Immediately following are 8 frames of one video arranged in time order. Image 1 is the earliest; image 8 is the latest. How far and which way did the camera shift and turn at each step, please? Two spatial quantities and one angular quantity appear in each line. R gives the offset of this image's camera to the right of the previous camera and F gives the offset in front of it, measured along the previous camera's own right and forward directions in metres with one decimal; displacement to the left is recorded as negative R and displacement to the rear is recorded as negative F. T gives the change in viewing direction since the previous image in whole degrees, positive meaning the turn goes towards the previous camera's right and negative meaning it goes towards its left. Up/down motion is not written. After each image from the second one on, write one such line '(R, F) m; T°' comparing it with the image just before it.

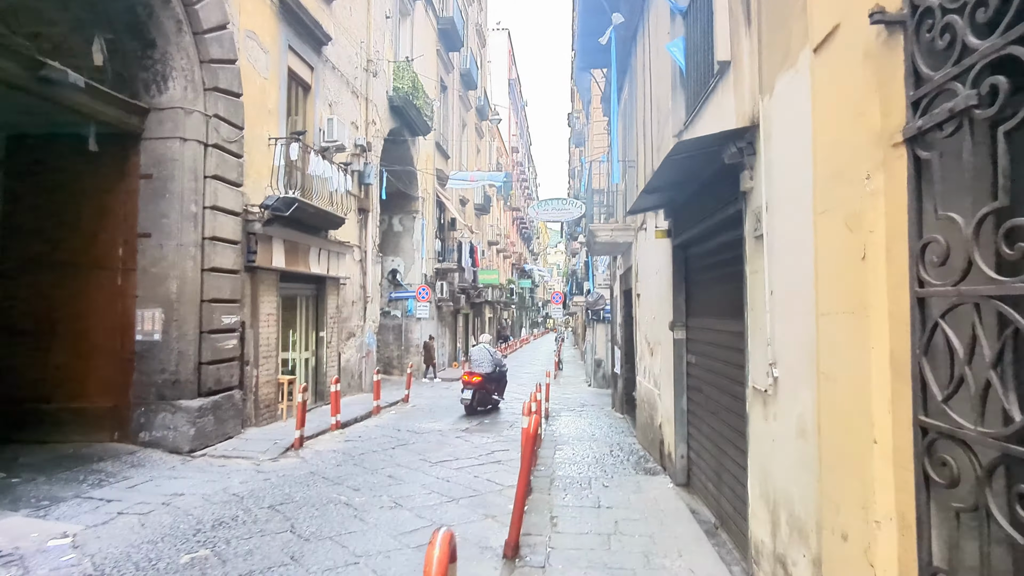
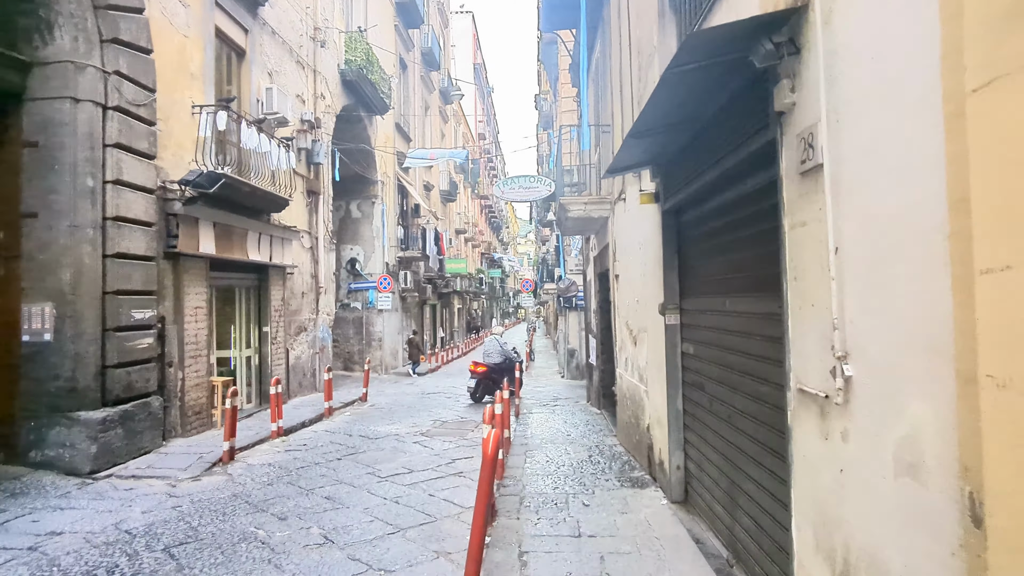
(+0.1, +1.1) m; +3°
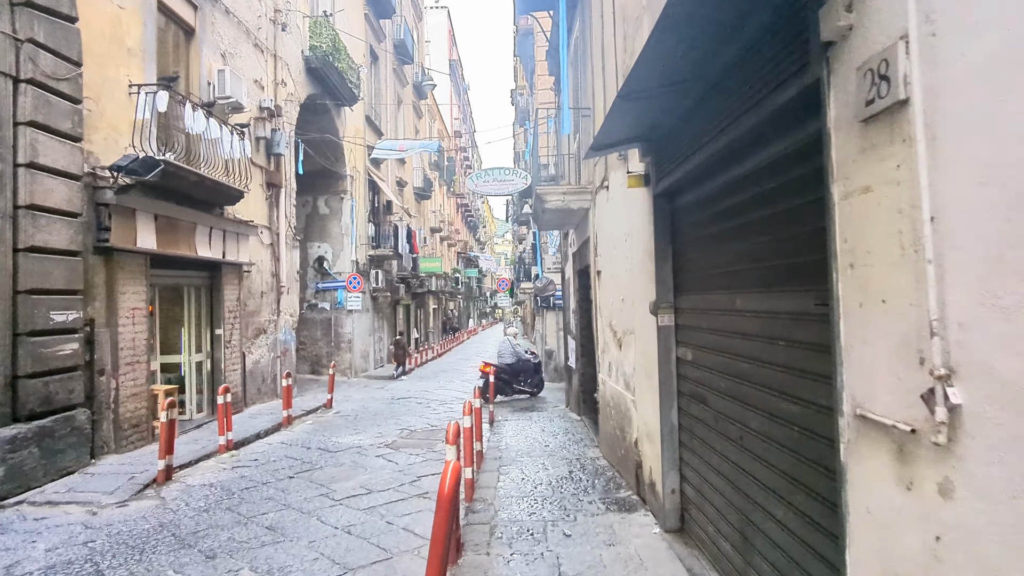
(+0.1, +0.7) m; +2°
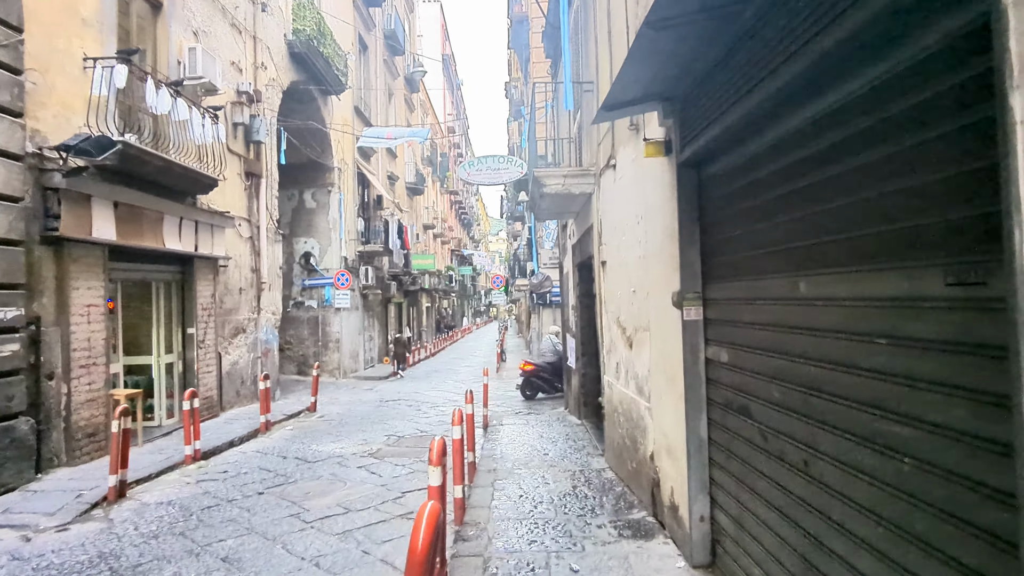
(0.0, +0.7) m; +1°
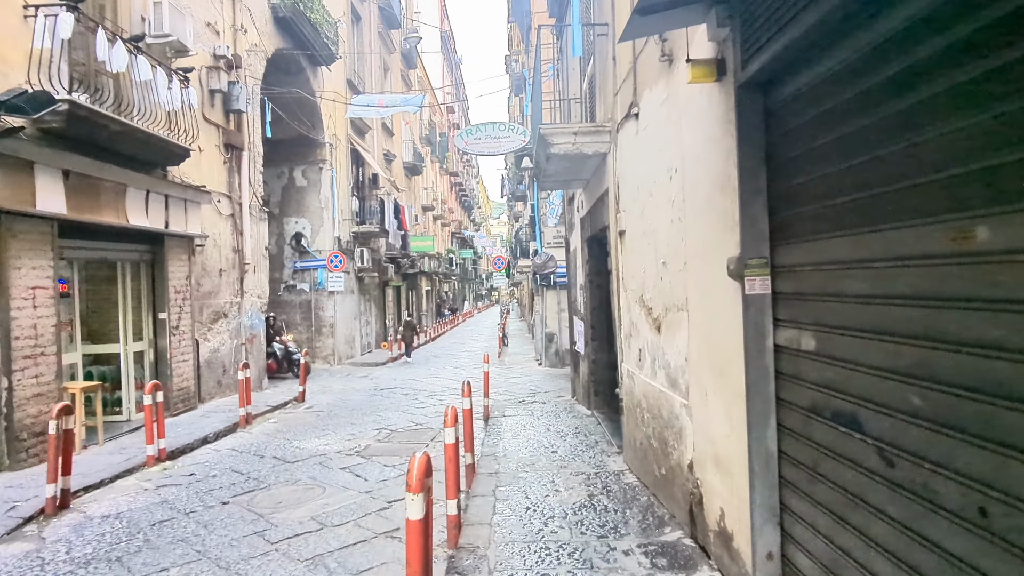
(0.0, +0.9) m; 0°
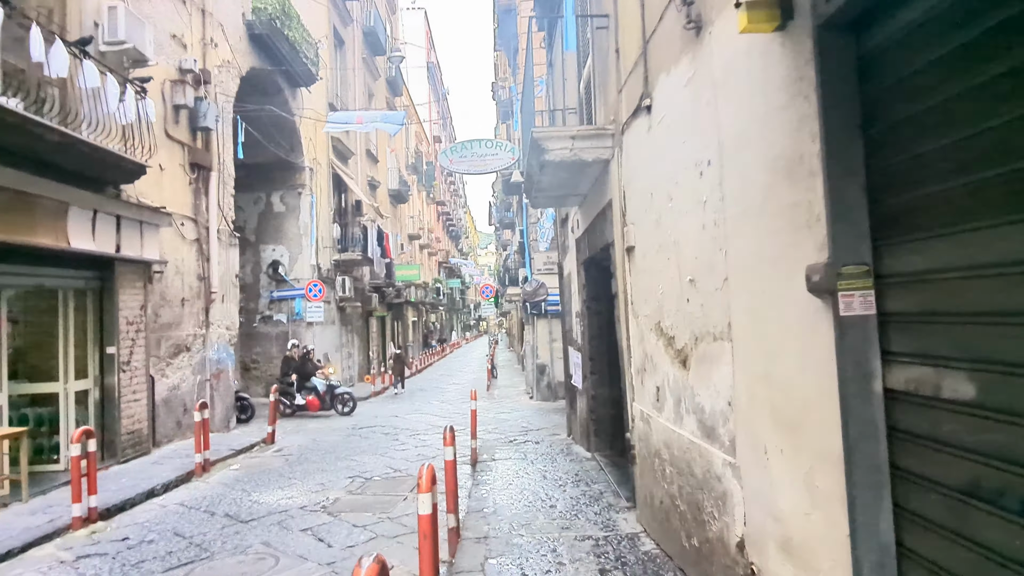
(0.0, +0.8) m; +1°
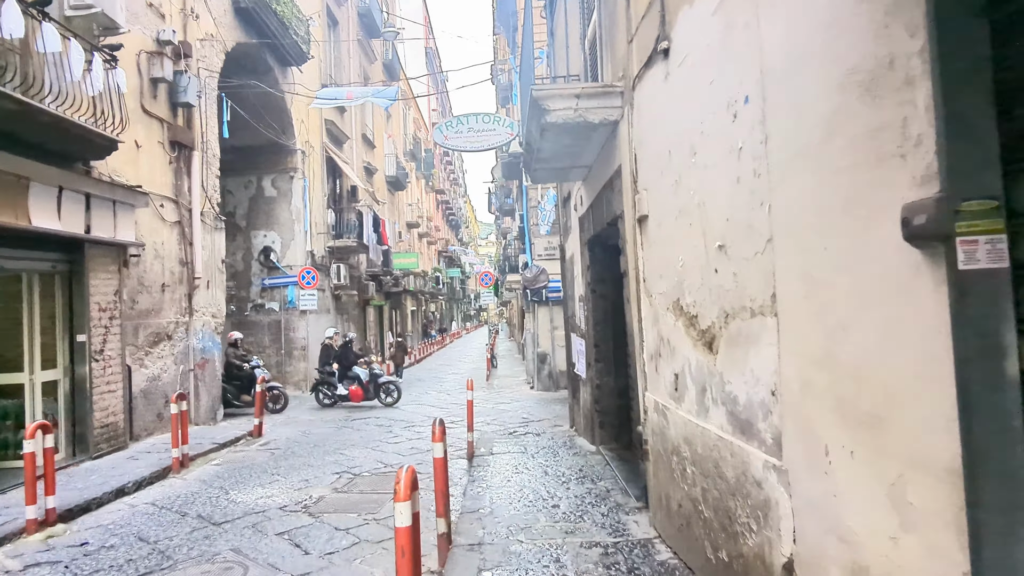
(0.0, +0.5) m; 0°
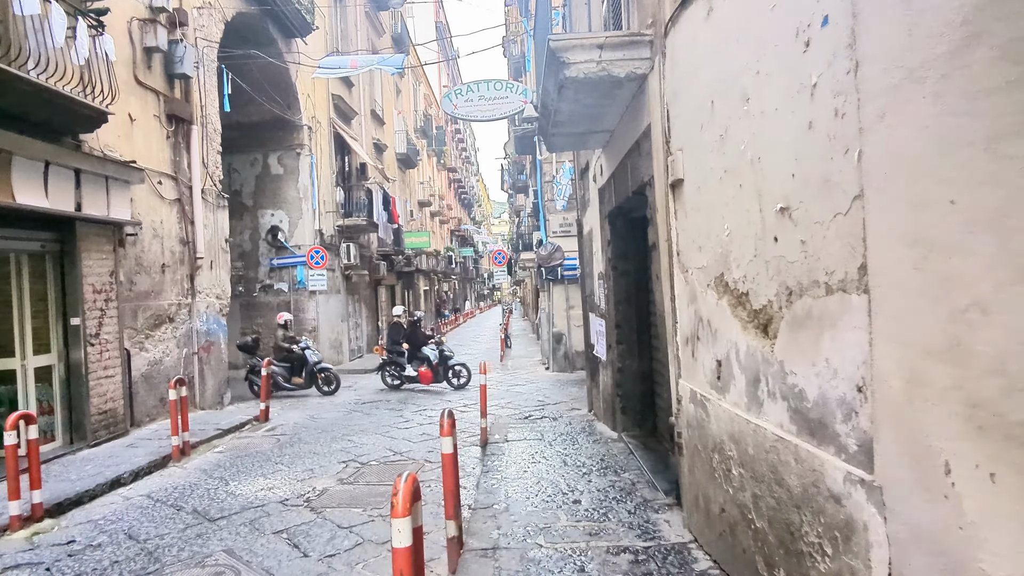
(0.0, +0.5) m; -1°
